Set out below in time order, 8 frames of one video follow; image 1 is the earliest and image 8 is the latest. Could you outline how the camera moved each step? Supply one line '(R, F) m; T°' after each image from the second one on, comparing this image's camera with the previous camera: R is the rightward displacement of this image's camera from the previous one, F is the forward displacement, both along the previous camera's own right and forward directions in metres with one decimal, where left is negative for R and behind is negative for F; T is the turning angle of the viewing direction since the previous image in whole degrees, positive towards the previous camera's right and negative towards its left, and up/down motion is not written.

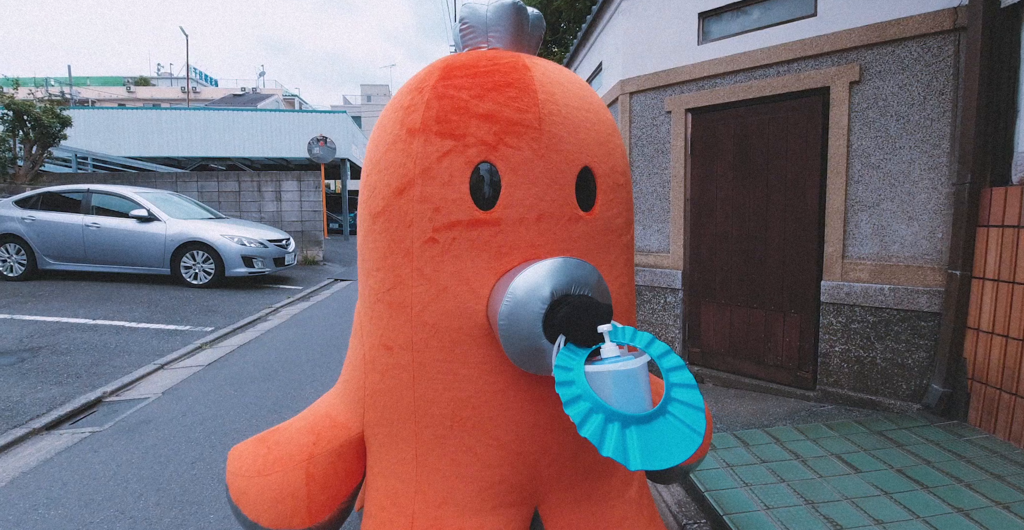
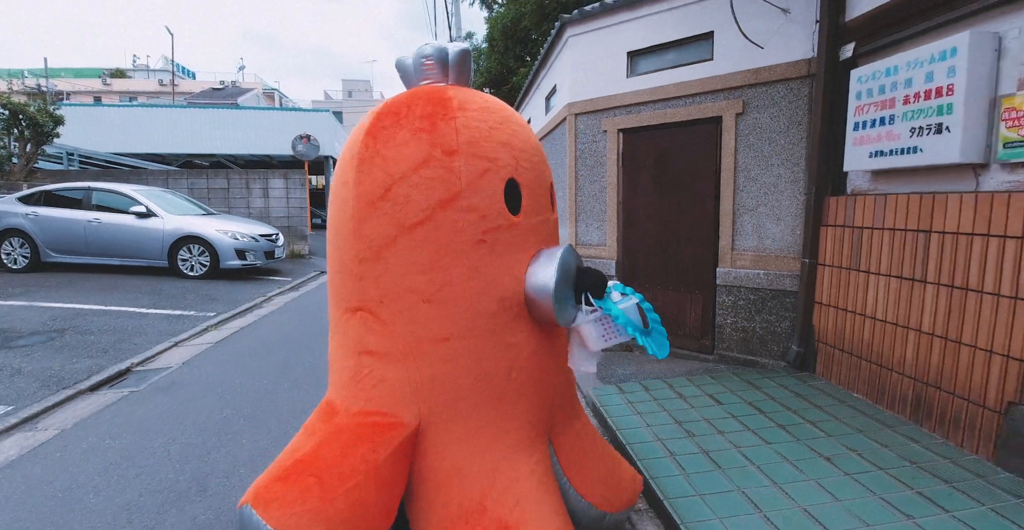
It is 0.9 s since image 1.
(+0.2, -0.8) m; +2°
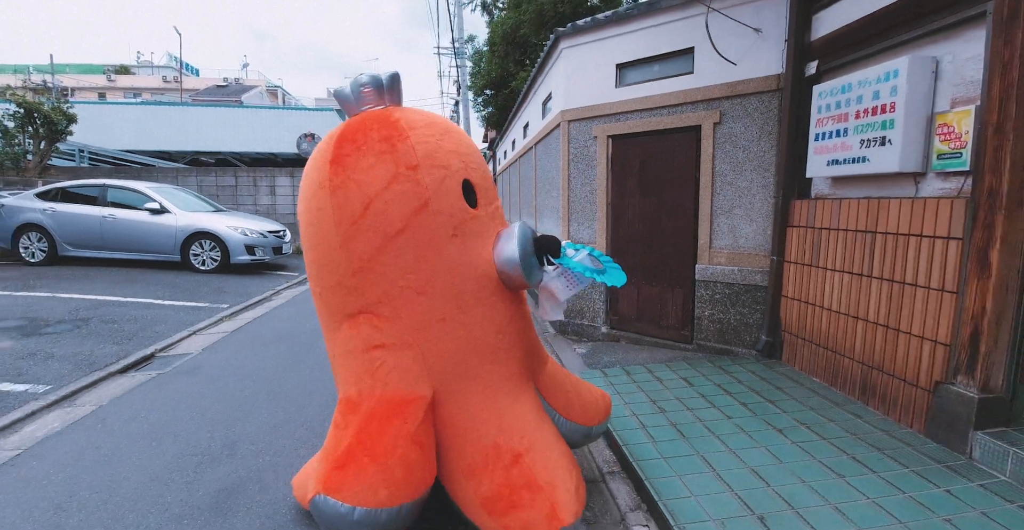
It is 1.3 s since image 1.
(0.0, -0.3) m; 0°
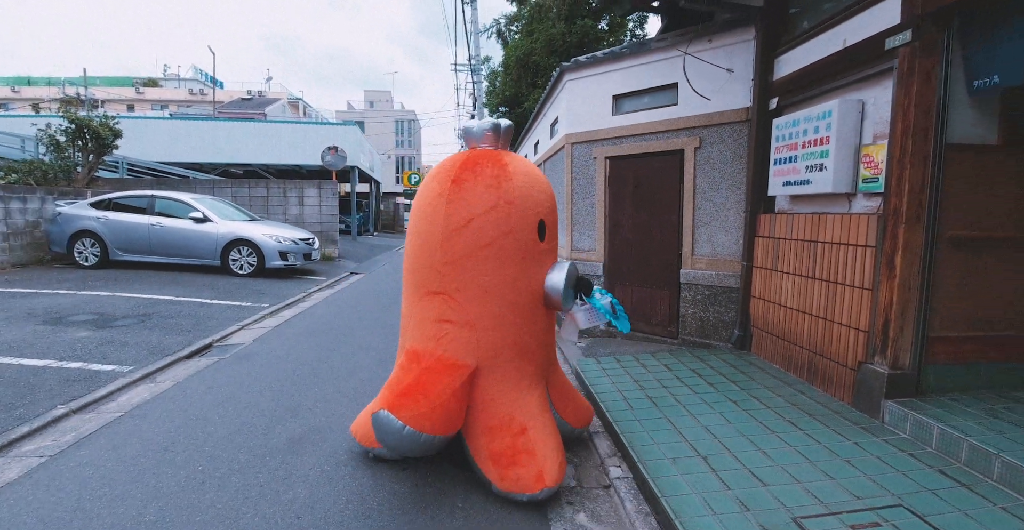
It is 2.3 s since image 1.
(0.0, -0.7) m; -2°
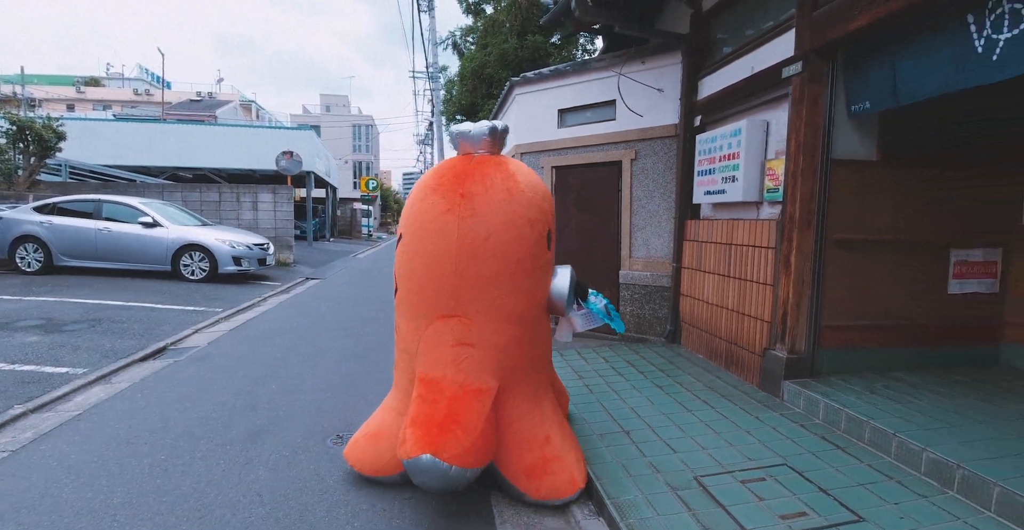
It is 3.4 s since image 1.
(+0.1, -0.3) m; +5°
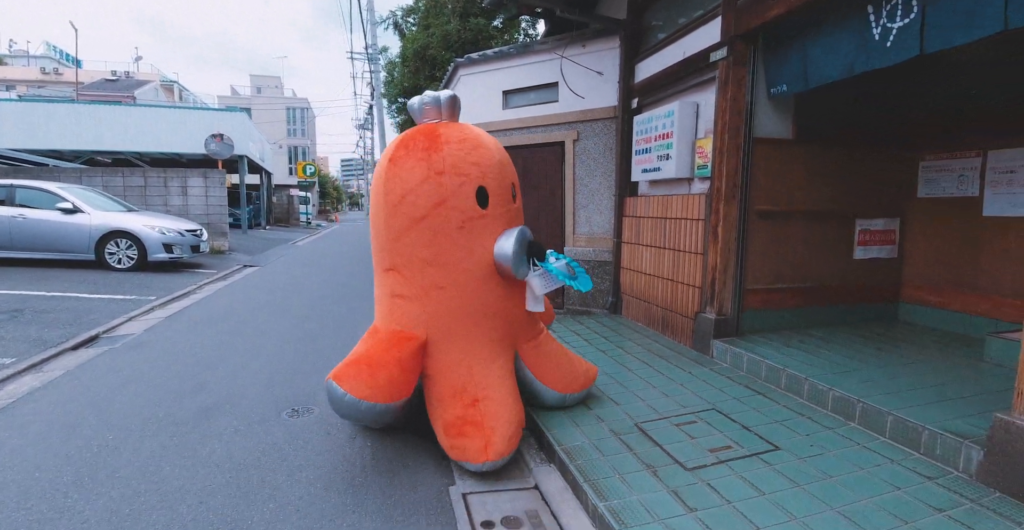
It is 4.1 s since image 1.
(0.0, -0.1) m; +6°
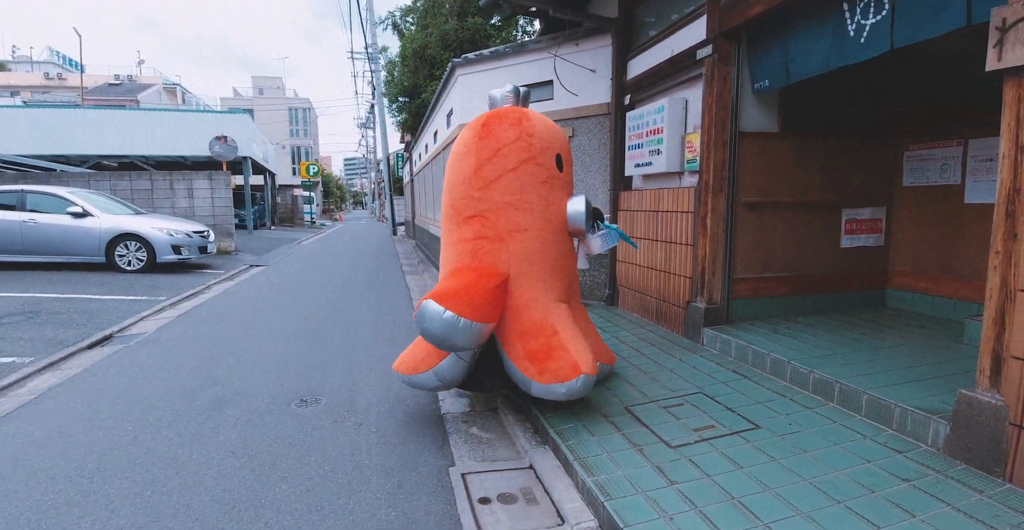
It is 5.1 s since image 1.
(+0.1, -0.2) m; -1°
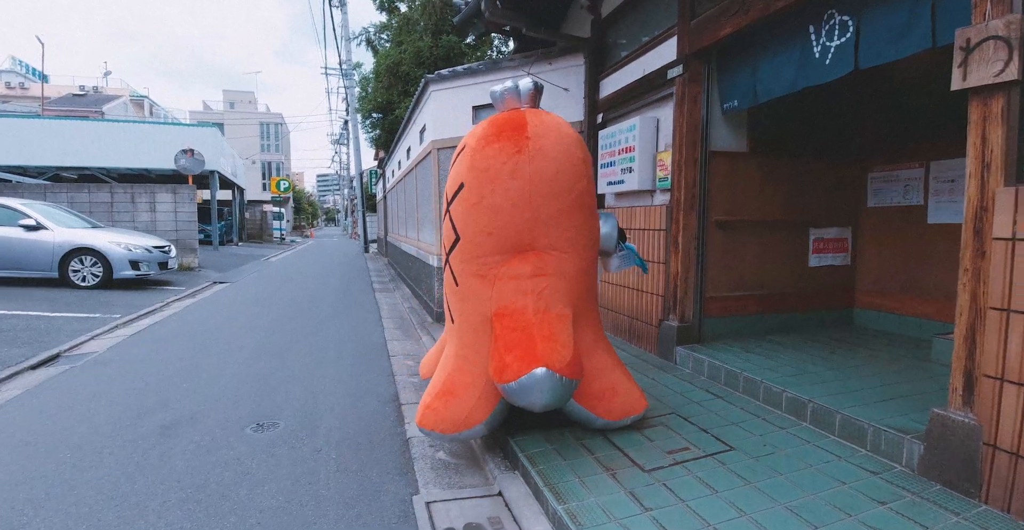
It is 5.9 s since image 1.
(0.0, +0.1) m; +3°
